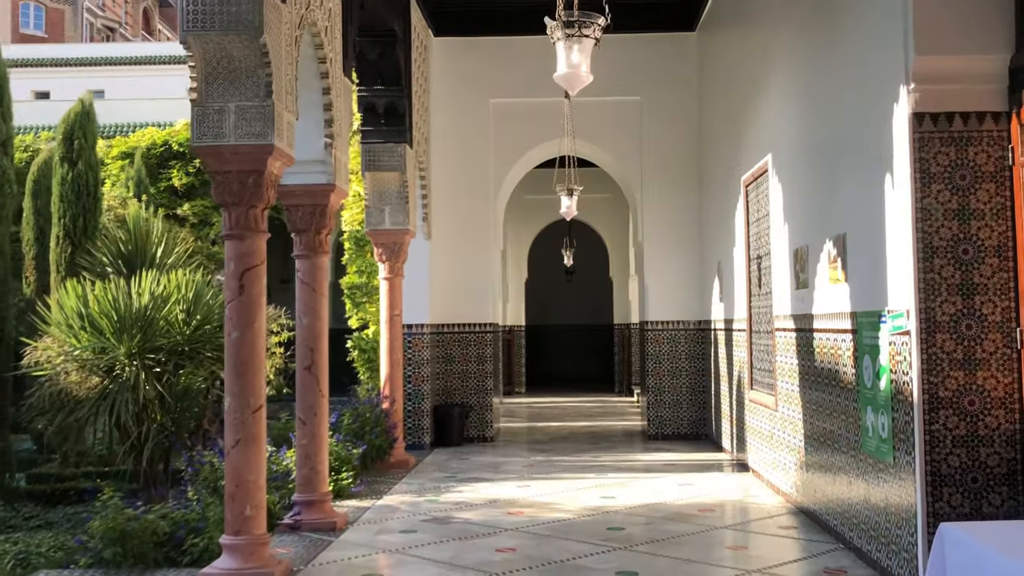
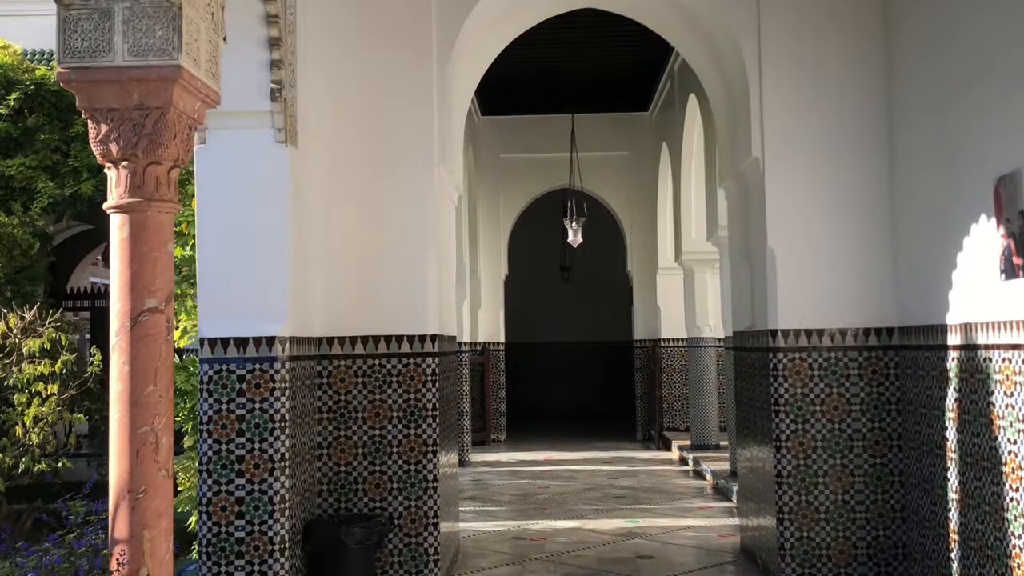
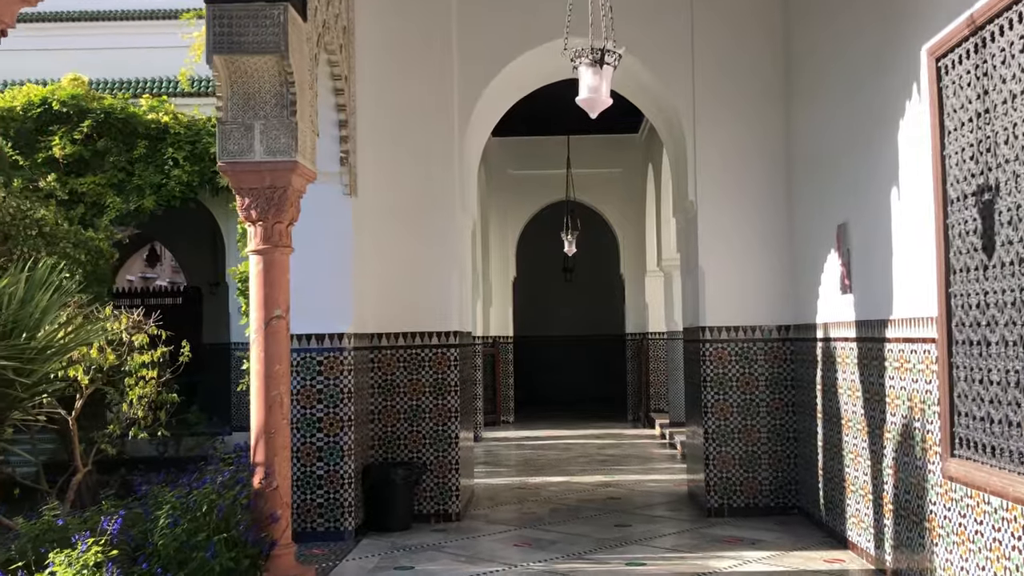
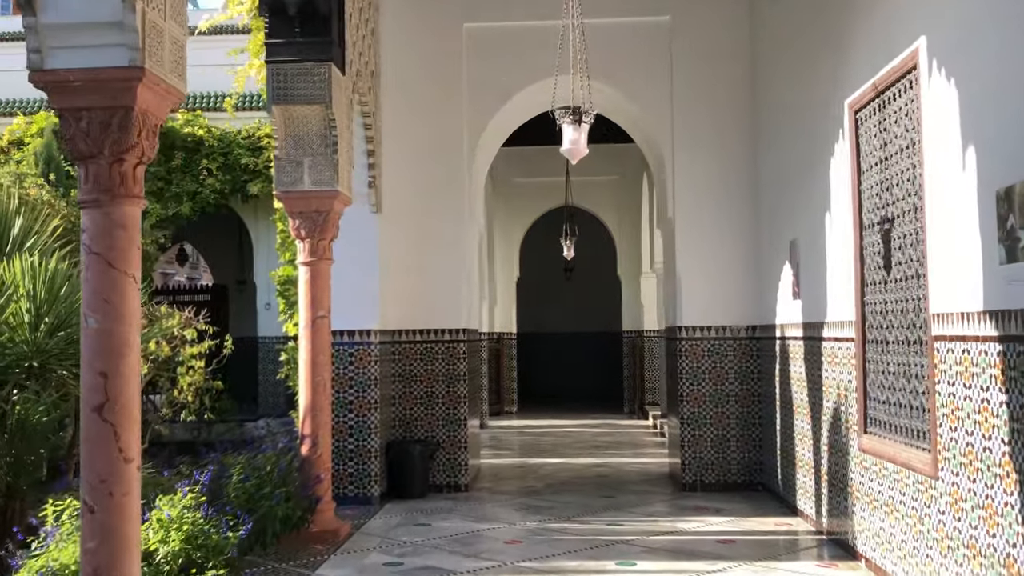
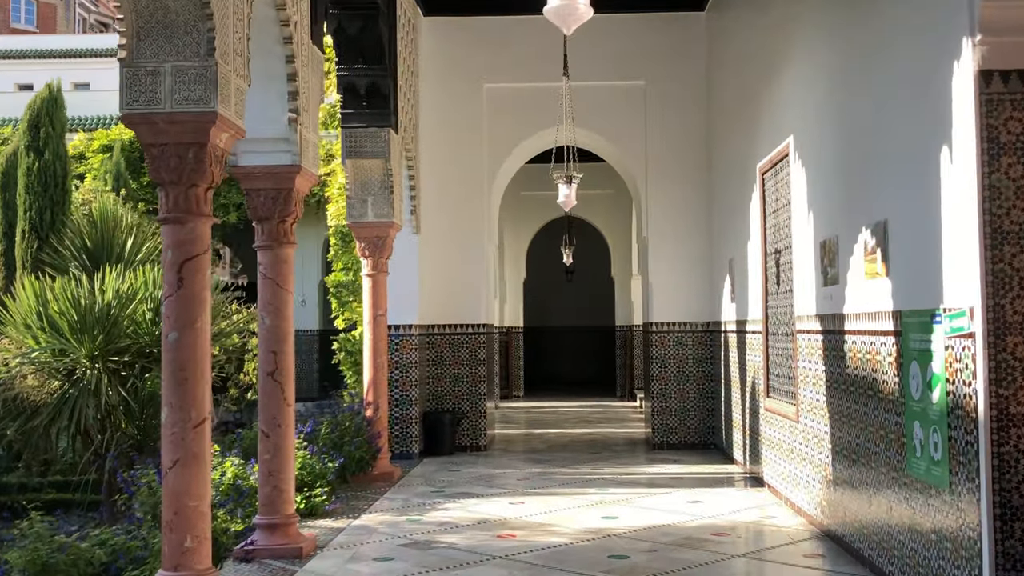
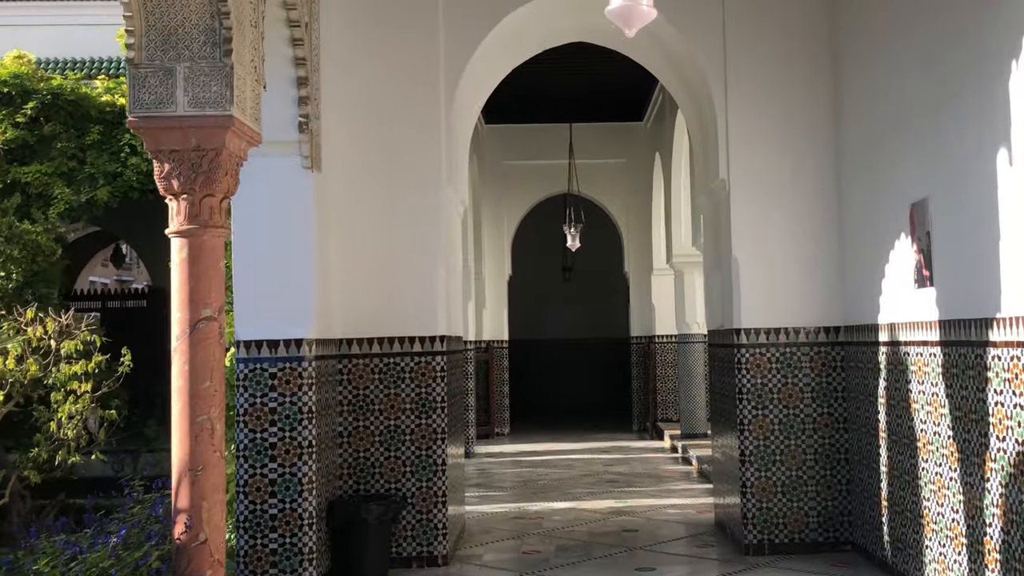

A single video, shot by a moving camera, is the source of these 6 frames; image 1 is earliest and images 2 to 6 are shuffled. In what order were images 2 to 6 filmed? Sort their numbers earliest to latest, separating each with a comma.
5, 4, 3, 6, 2
